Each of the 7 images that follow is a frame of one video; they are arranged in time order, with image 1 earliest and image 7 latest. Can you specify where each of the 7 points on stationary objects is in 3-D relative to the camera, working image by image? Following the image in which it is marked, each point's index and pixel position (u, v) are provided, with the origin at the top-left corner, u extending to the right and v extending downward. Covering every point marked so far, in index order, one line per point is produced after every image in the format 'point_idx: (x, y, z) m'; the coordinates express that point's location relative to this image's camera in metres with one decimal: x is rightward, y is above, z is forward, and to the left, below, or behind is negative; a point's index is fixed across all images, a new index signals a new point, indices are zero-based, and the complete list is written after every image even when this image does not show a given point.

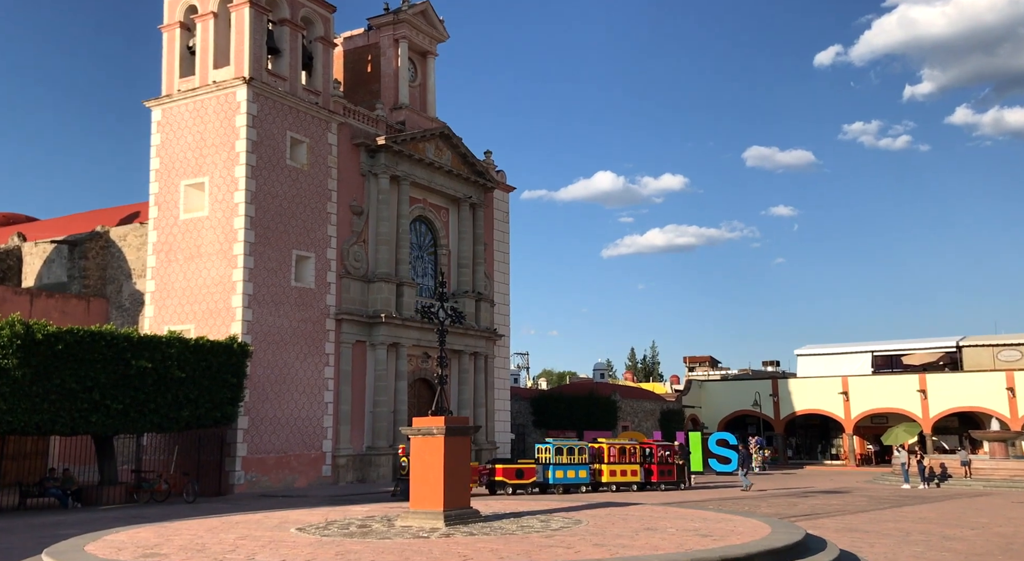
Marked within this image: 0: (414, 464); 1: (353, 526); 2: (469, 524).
0: (-1.2, -2.4, +13.6) m
1: (-2.1, -3.3, +13.9) m
2: (-0.5, -3.1, +13.3) m
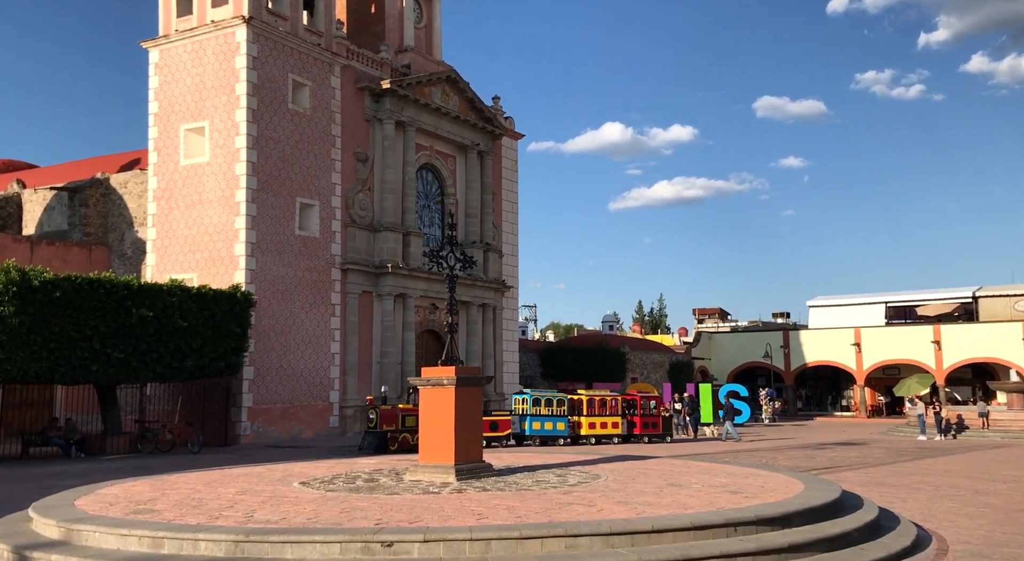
0: (-1.1, -1.6, +12.9) m
1: (-1.9, -2.5, +13.3) m
2: (-0.3, -2.4, +12.7) m
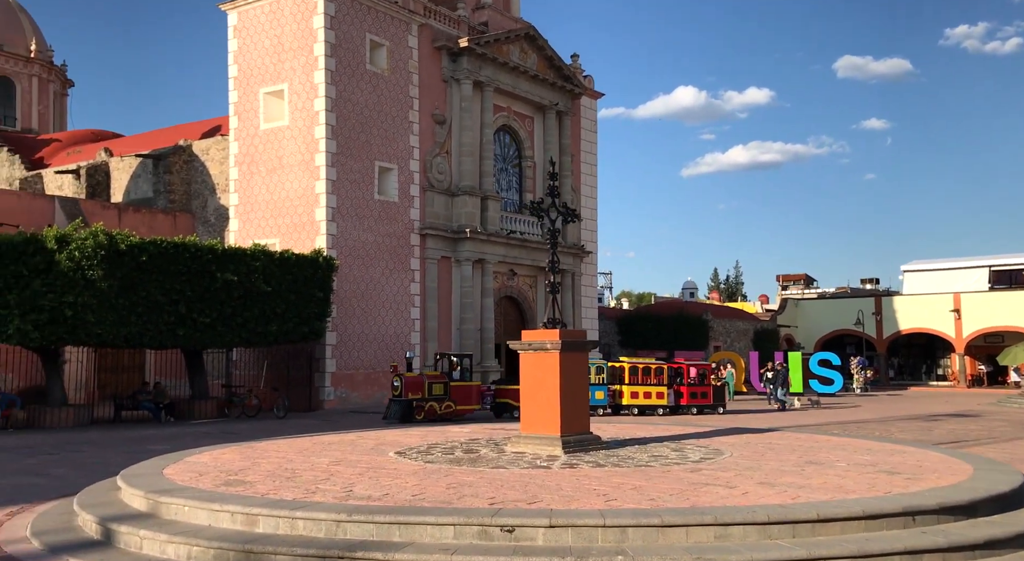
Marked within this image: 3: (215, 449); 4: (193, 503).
0: (+0.2, -1.2, +12.0) m
1: (-0.7, -2.0, +12.5) m
2: (+0.9, -1.9, +11.7) m
3: (-4.0, -2.2, +14.0) m
4: (-2.7, -1.9, +8.7) m
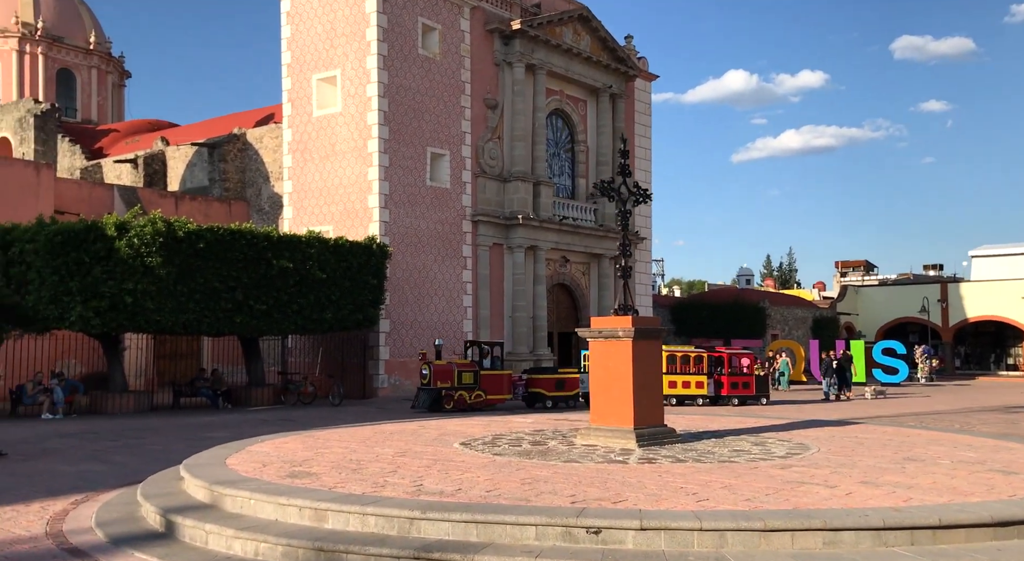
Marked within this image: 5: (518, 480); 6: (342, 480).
0: (+1.0, -1.0, +11.5) m
1: (+0.1, -1.9, +12.0) m
2: (+1.6, -1.8, +11.2) m
3: (-3.1, -2.1, +13.7) m
4: (-2.0, -1.7, +8.4) m
5: (+0.1, -1.7, +8.7) m
6: (-1.5, -1.8, +9.3) m
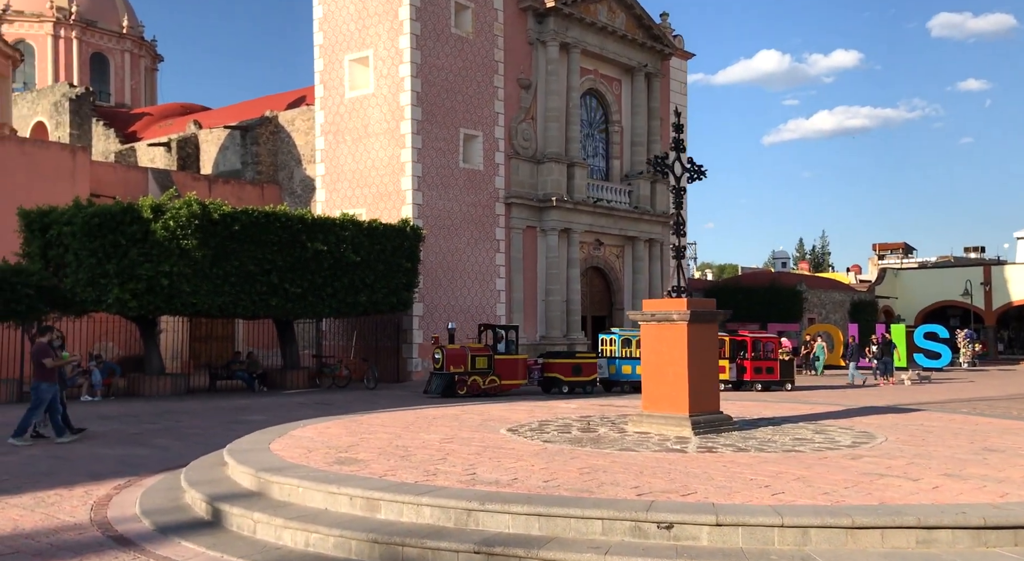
0: (+1.5, -0.8, +11.1) m
1: (+0.7, -1.7, +11.7) m
2: (+2.2, -1.6, +10.8) m
3: (-2.5, -1.8, +13.4) m
4: (-1.6, -1.6, +8.1) m
5: (+0.5, -1.5, +8.4) m
6: (-1.0, -1.6, +9.0) m
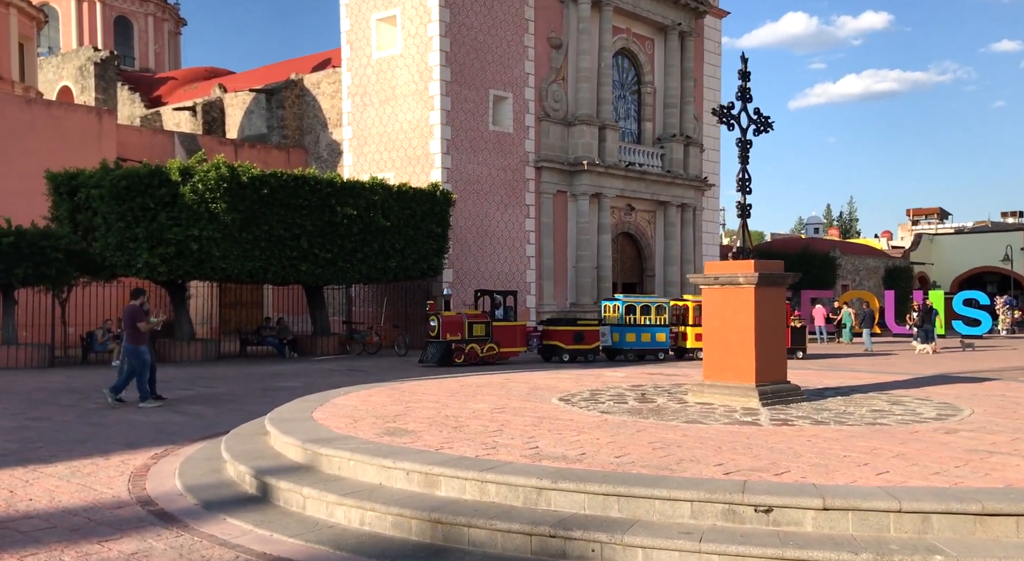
0: (+2.0, -0.4, +10.5) m
1: (+1.3, -1.3, +11.1) m
2: (+2.7, -1.2, +10.2) m
3: (-1.9, -1.4, +12.9) m
4: (-1.1, -1.3, +7.6) m
5: (+1.0, -1.2, +7.8) m
6: (-0.5, -1.3, +8.5) m
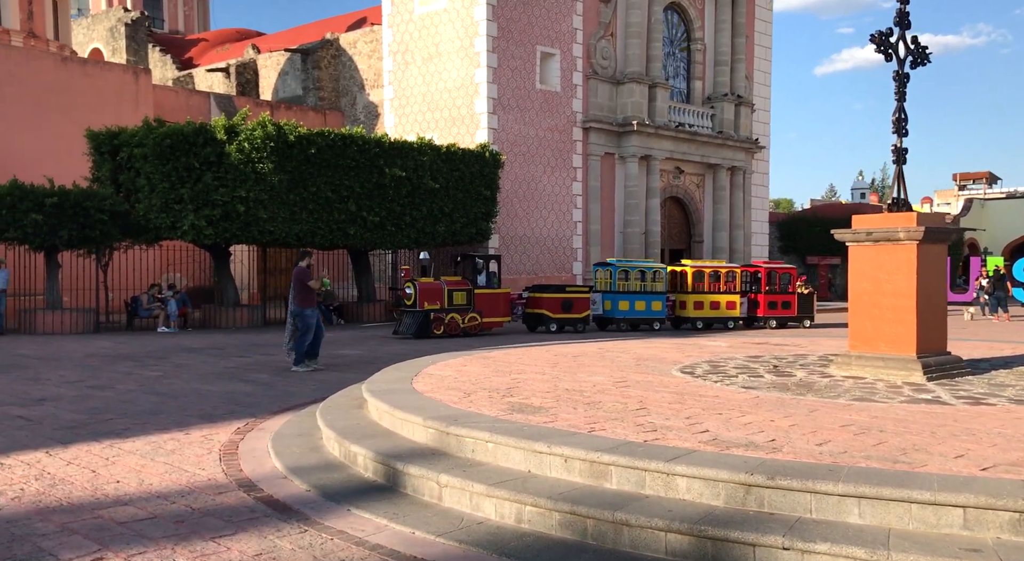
0: (+3.2, 0.0, +9.3) m
1: (+2.4, -0.9, +10.0) m
2: (+3.8, -0.8, +9.0) m
3: (-0.7, -0.9, +11.8) m
4: (0.0, -1.0, +6.5) m
5: (+2.1, -0.9, +6.7) m
6: (+0.5, -1.0, +7.4) m
